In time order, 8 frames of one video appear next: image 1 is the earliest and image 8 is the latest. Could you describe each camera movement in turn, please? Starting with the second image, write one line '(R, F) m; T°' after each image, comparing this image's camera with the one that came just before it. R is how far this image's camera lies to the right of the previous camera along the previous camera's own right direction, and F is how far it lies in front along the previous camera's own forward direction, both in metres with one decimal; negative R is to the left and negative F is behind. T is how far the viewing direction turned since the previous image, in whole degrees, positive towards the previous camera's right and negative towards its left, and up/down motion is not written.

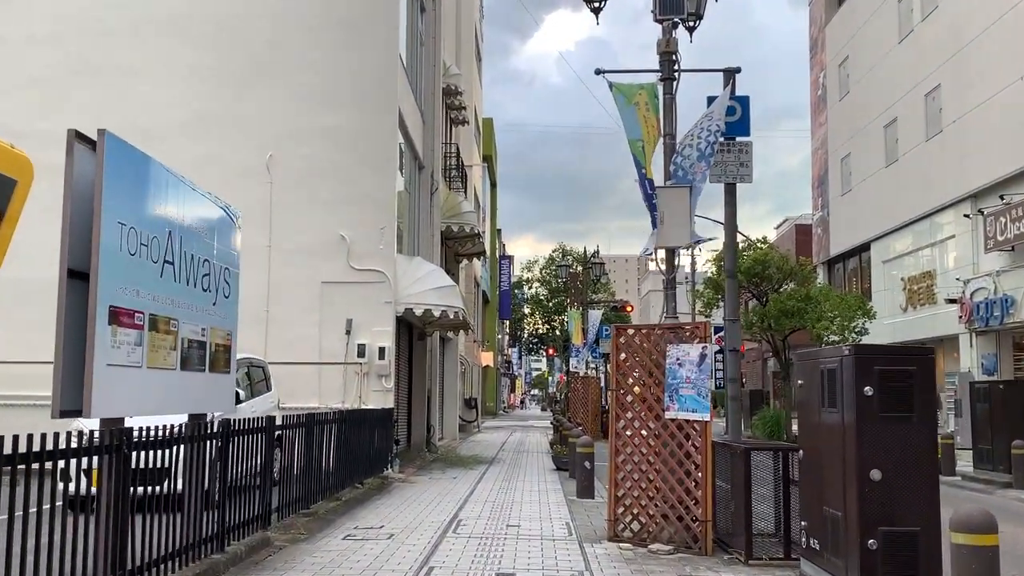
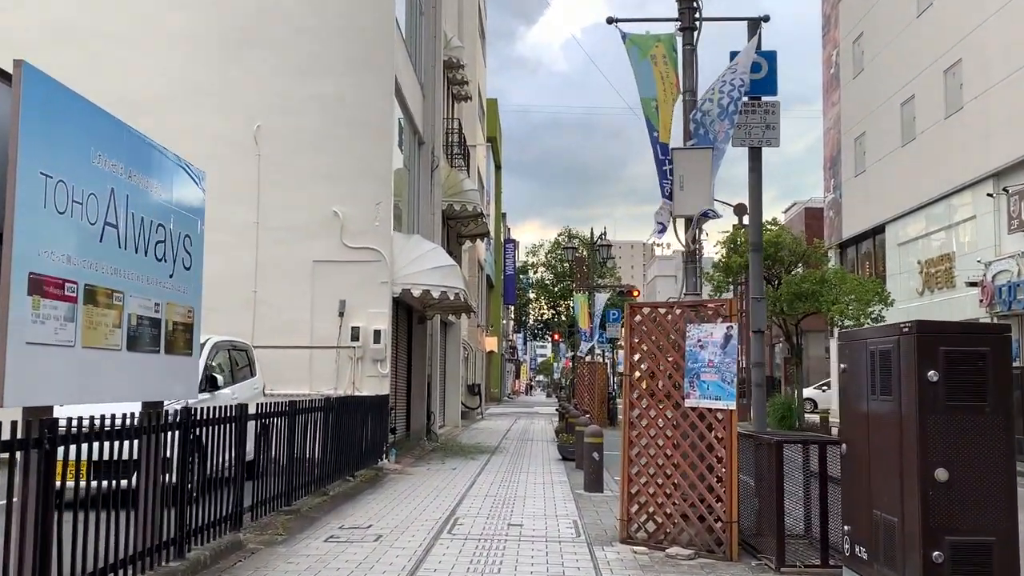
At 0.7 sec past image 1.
(0.0, +0.9) m; 0°
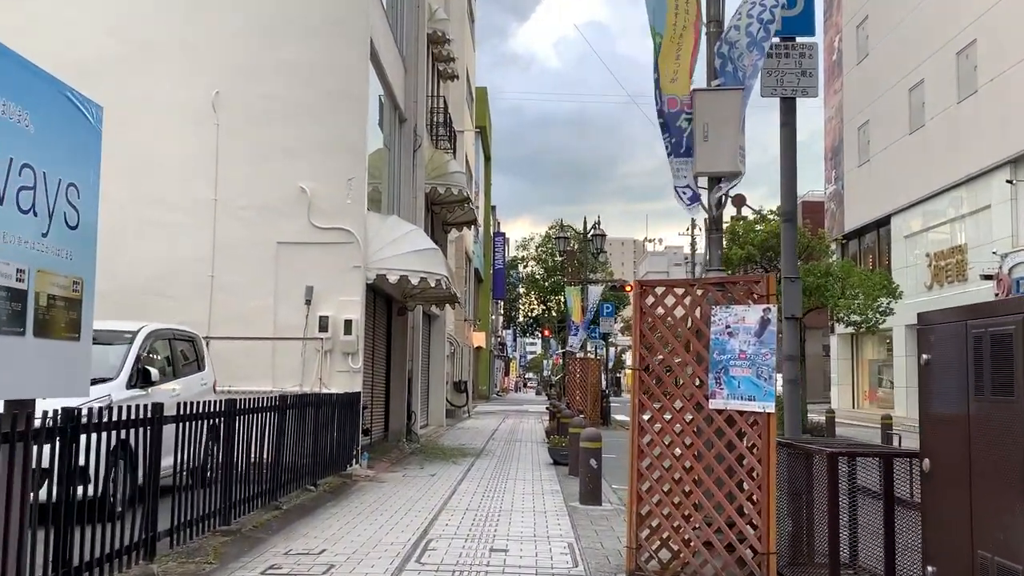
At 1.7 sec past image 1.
(0.0, +1.5) m; +1°
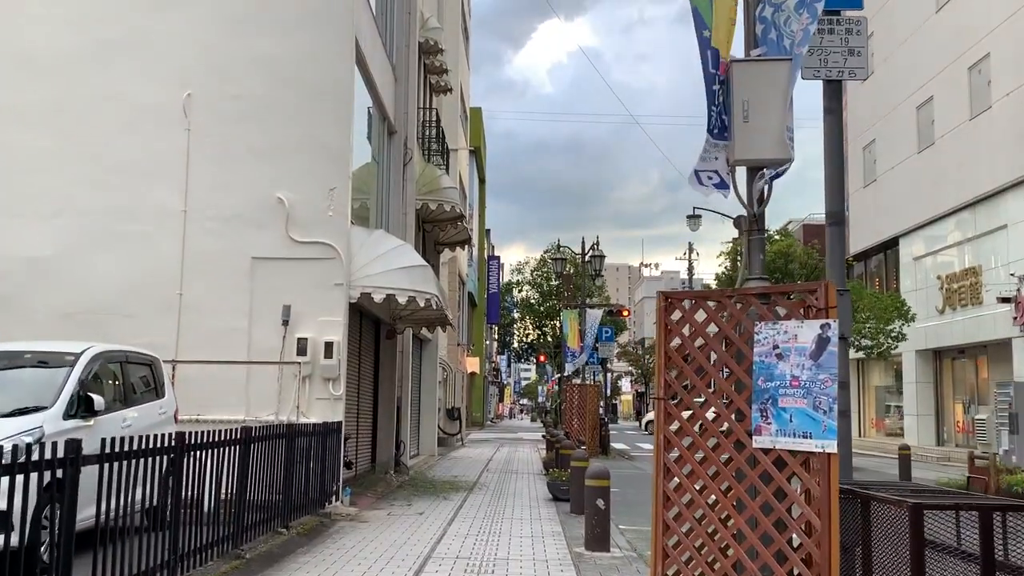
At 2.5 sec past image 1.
(0.0, +1.1) m; 0°
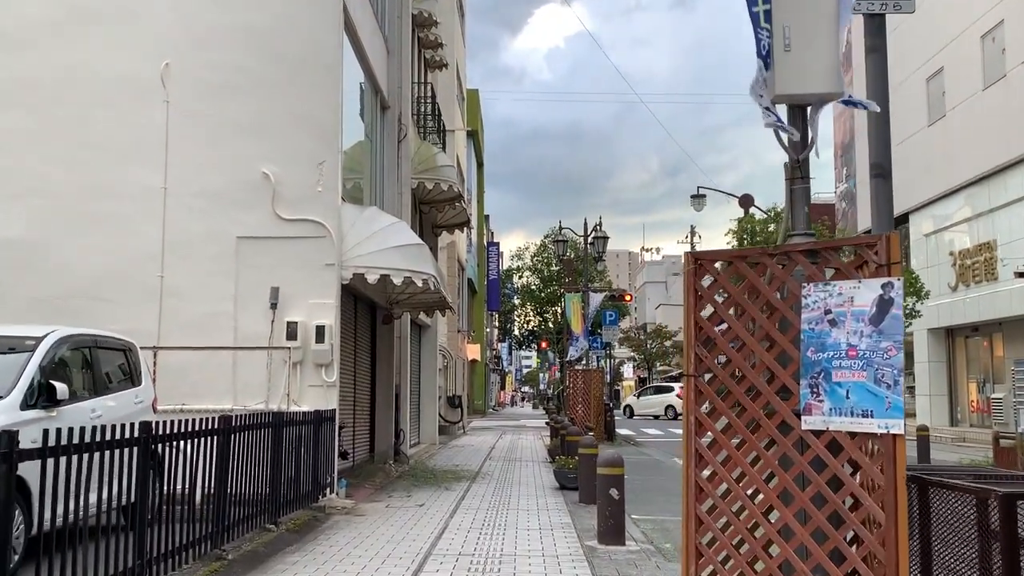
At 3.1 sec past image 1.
(0.0, +0.7) m; 0°
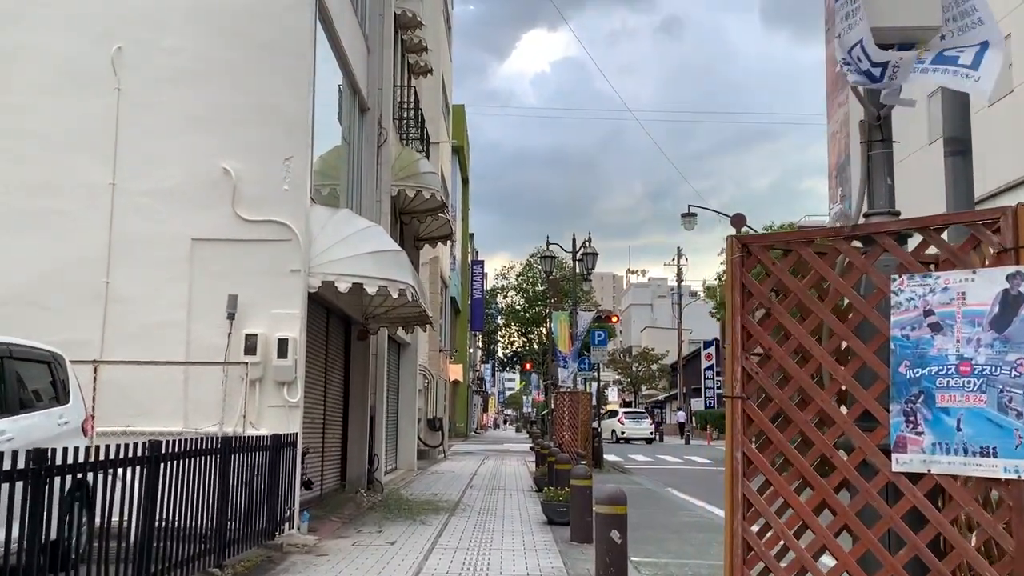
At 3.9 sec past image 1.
(0.0, +1.1) m; +1°
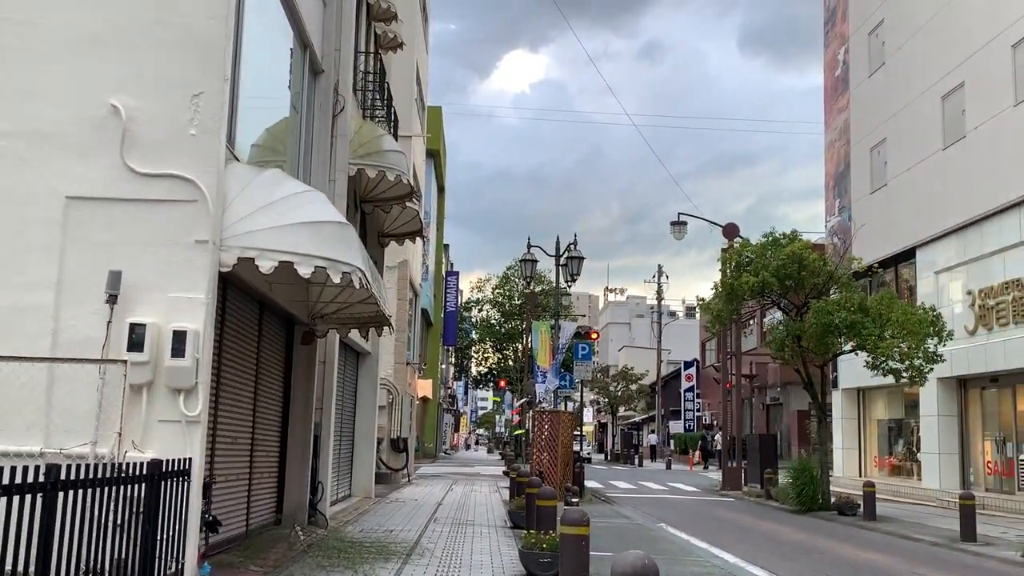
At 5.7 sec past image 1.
(0.0, +2.4) m; +2°
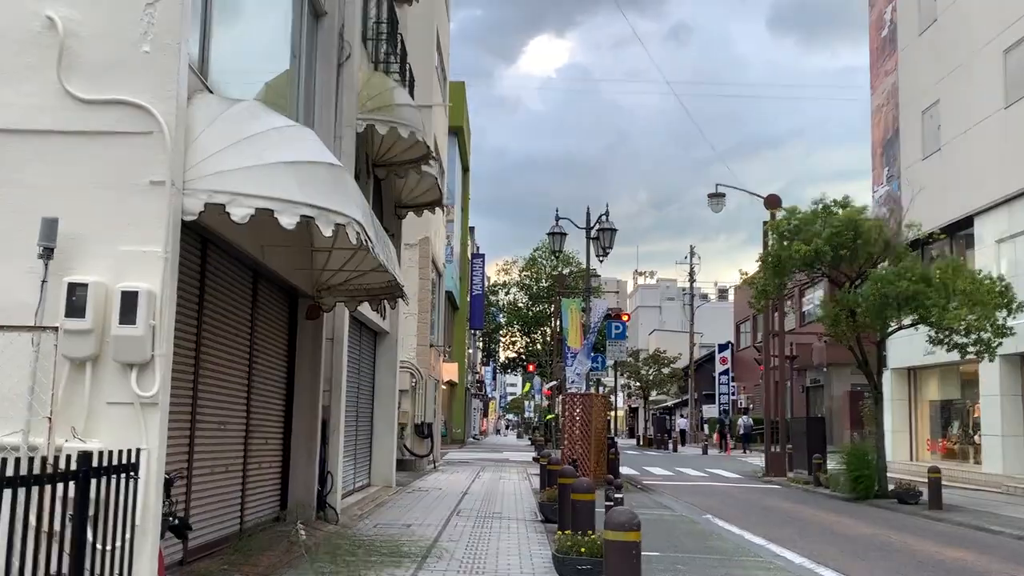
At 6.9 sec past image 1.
(0.0, +1.5) m; -2°
